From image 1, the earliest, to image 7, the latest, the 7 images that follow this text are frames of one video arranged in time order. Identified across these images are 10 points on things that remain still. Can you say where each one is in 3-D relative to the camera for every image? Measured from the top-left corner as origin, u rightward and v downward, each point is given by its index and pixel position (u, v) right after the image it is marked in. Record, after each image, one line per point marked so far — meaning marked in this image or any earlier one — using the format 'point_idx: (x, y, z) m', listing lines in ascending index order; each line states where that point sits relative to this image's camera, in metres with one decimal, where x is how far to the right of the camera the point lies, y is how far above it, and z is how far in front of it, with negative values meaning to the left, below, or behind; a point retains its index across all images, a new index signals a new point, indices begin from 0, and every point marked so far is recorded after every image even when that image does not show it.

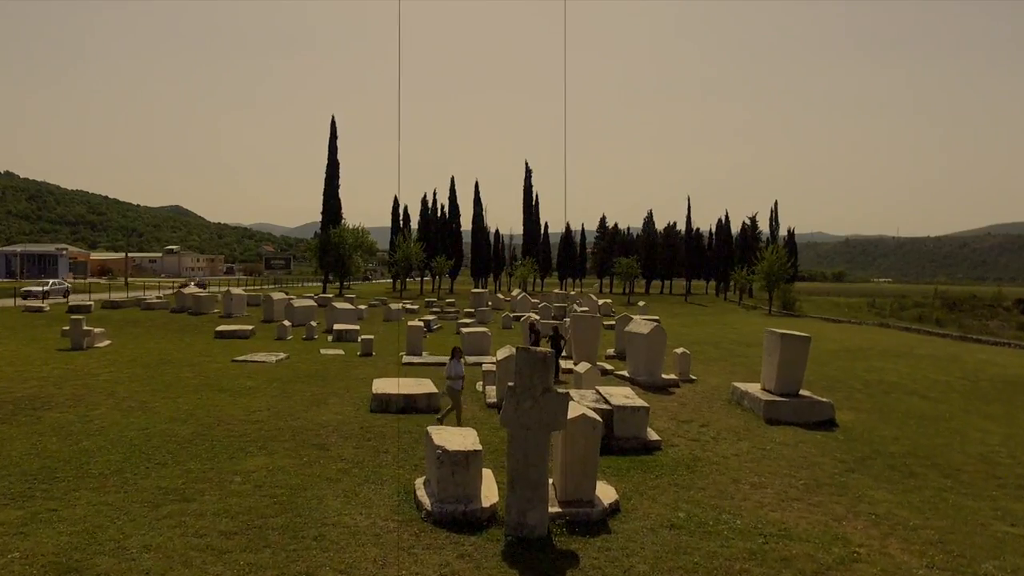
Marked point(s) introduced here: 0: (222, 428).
0: (-3.2, -1.5, +8.8) m
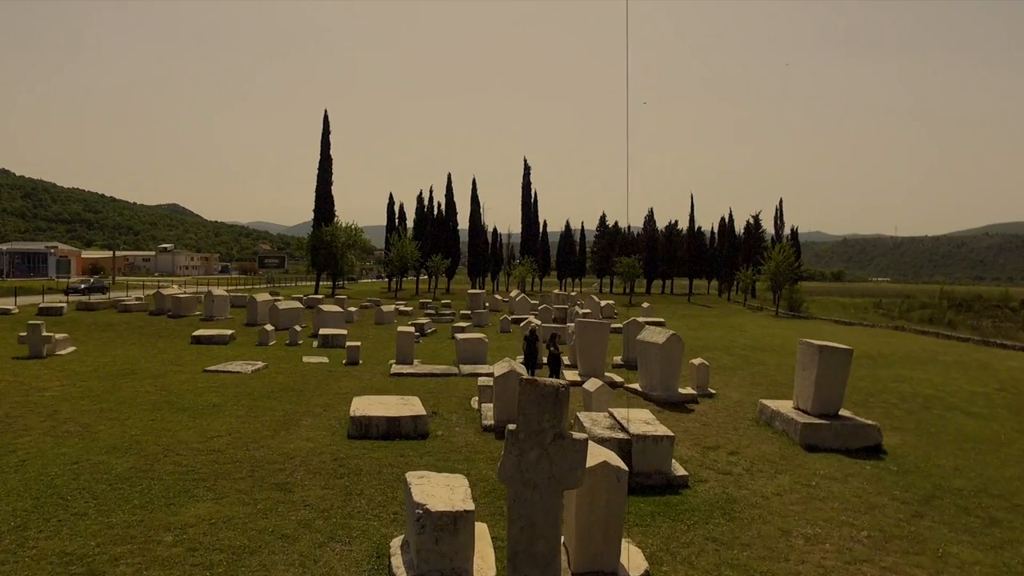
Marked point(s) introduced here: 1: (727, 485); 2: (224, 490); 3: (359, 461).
0: (-3.2, -1.6, +7.4) m
1: (+2.0, -1.8, +7.4) m
2: (-2.3, -1.6, +6.6) m
3: (-1.5, -1.7, +7.7) m
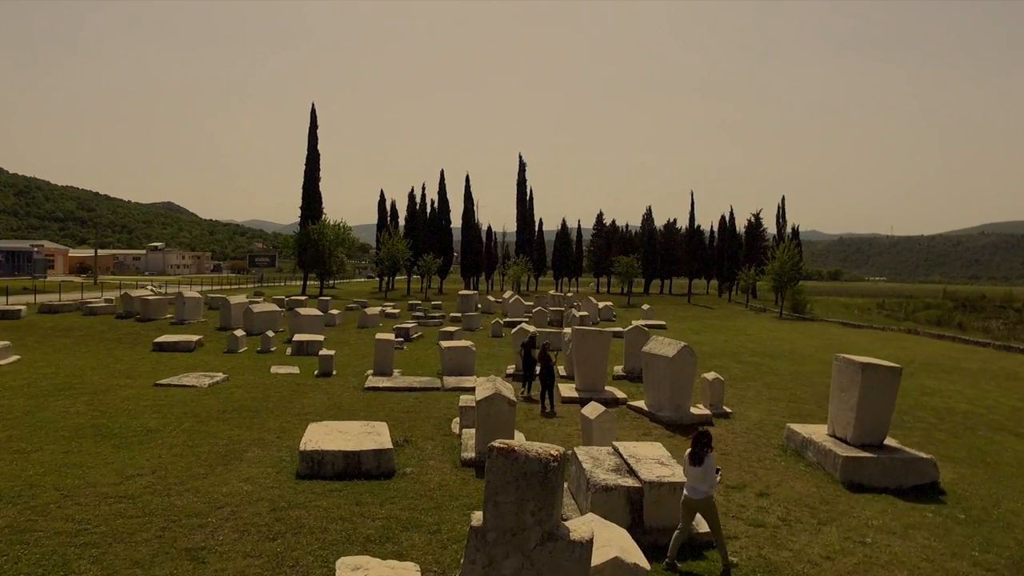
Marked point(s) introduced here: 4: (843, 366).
0: (-3.3, -1.6, +5.9) m
1: (+1.8, -1.9, +5.9) m
2: (-2.5, -1.7, +5.0) m
3: (-1.6, -1.7, +6.2) m
4: (+3.4, -0.8, +8.3) m
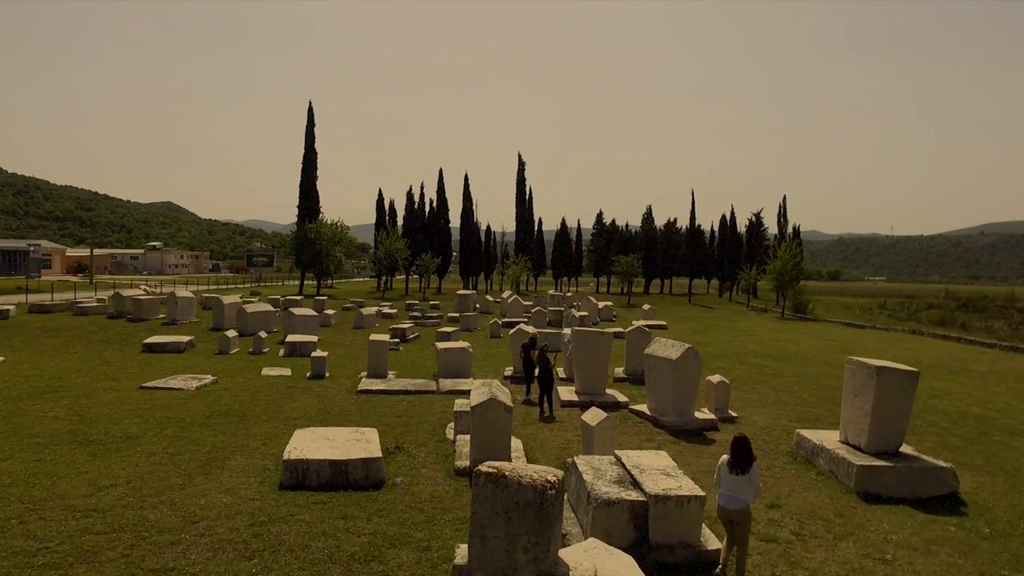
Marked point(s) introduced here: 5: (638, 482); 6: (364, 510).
0: (-3.3, -1.6, +5.5) m
1: (+1.8, -1.9, +5.5) m
2: (-2.5, -1.7, +4.6) m
3: (-1.6, -1.7, +5.8) m
4: (+3.4, -0.8, +7.9) m
5: (+0.9, -1.4, +5.8) m
6: (-1.1, -1.7, +6.2) m
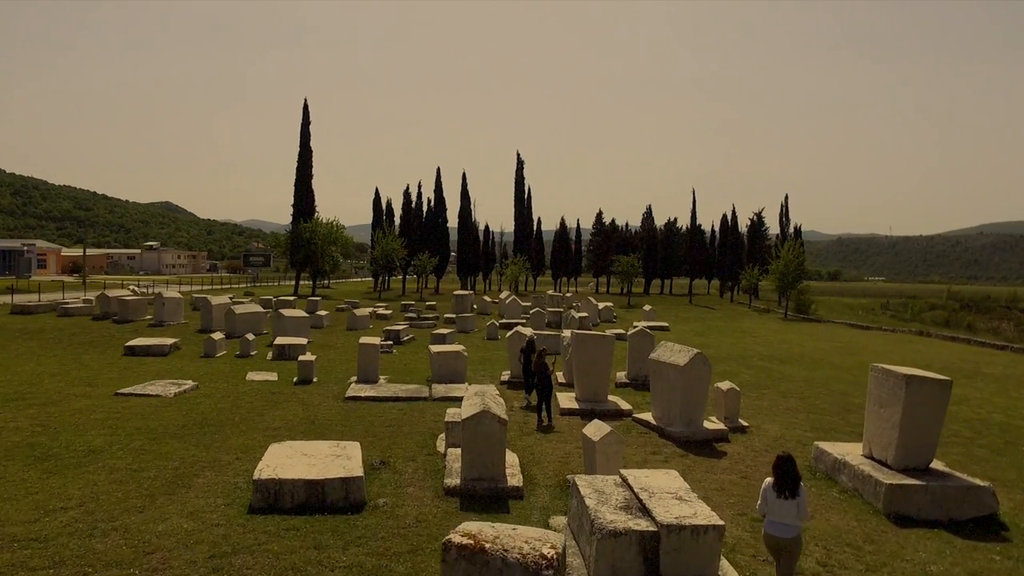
0: (-3.4, -1.7, +4.8) m
1: (+1.8, -1.9, +4.9) m
2: (-2.5, -1.7, +4.0) m
3: (-1.7, -1.7, +5.1) m
4: (+3.3, -0.8, +7.2) m
5: (+0.9, -1.4, +5.2) m
6: (-1.2, -1.7, +5.6) m
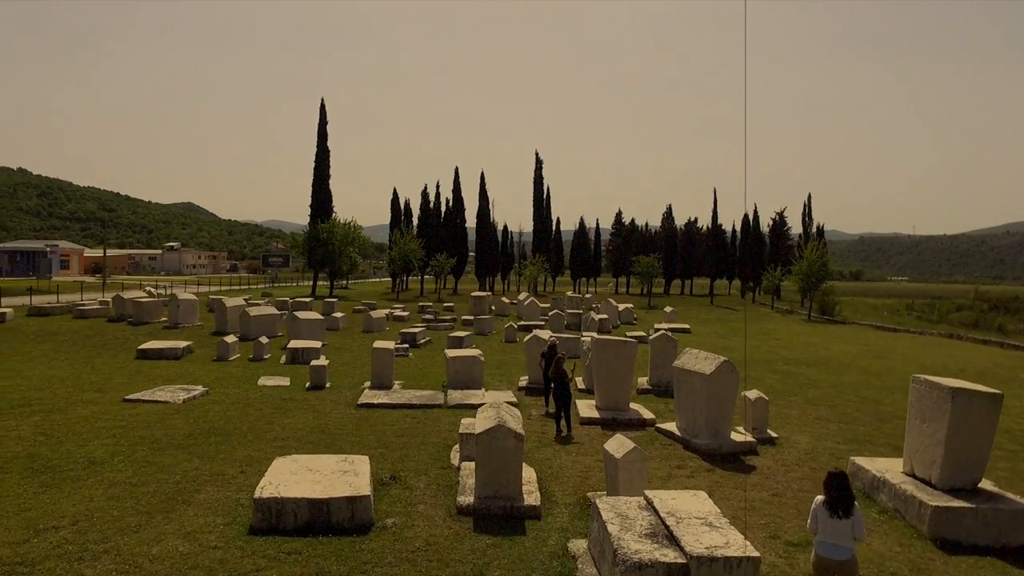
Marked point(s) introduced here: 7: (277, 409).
0: (-3.3, -1.7, +4.5) m
1: (+1.9, -1.9, +4.4) m
2: (-2.5, -1.8, +3.6) m
3: (-1.6, -1.8, +4.8) m
4: (+3.5, -0.9, +6.8) m
5: (+1.0, -1.5, +4.8) m
6: (-1.1, -1.8, +5.2) m
7: (-3.2, -1.6, +10.8) m
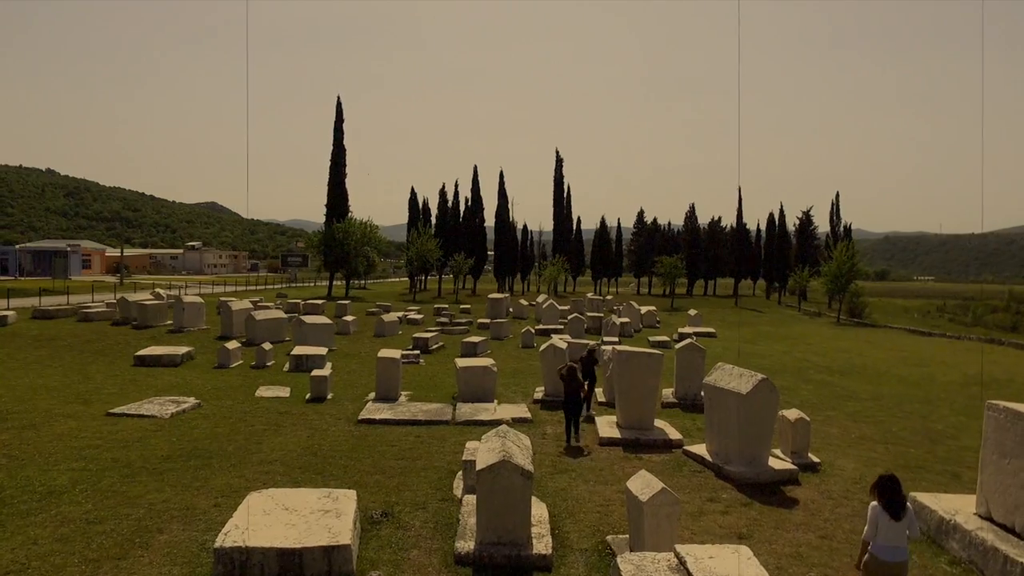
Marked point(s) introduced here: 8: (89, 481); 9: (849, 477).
0: (-3.3, -1.8, +3.7) m
1: (+1.8, -2.0, +3.5) m
2: (-2.5, -1.8, +2.8) m
3: (-1.6, -1.9, +3.9) m
4: (+3.5, -0.9, +5.8) m
5: (+1.0, -1.5, +3.8) m
6: (-1.1, -1.8, +4.3) m
7: (-3.0, -1.7, +10.0) m
8: (-3.7, -1.7, +7.1) m
9: (+3.3, -1.9, +8.0) m
